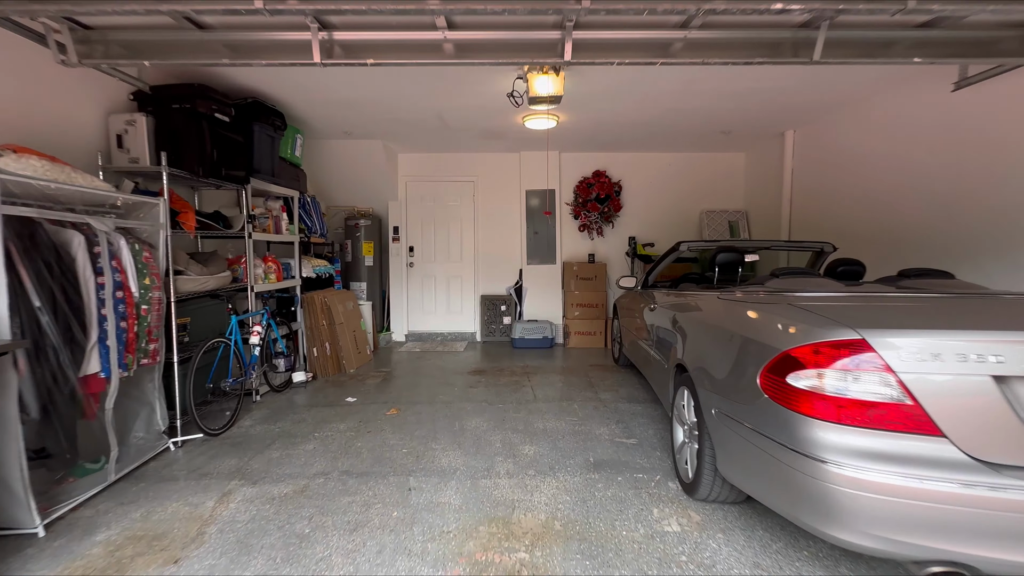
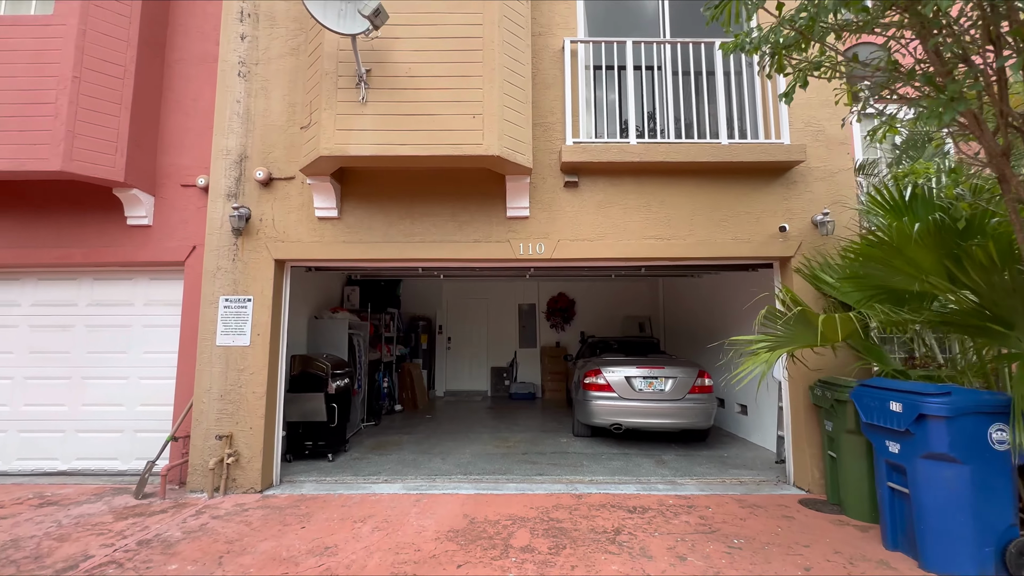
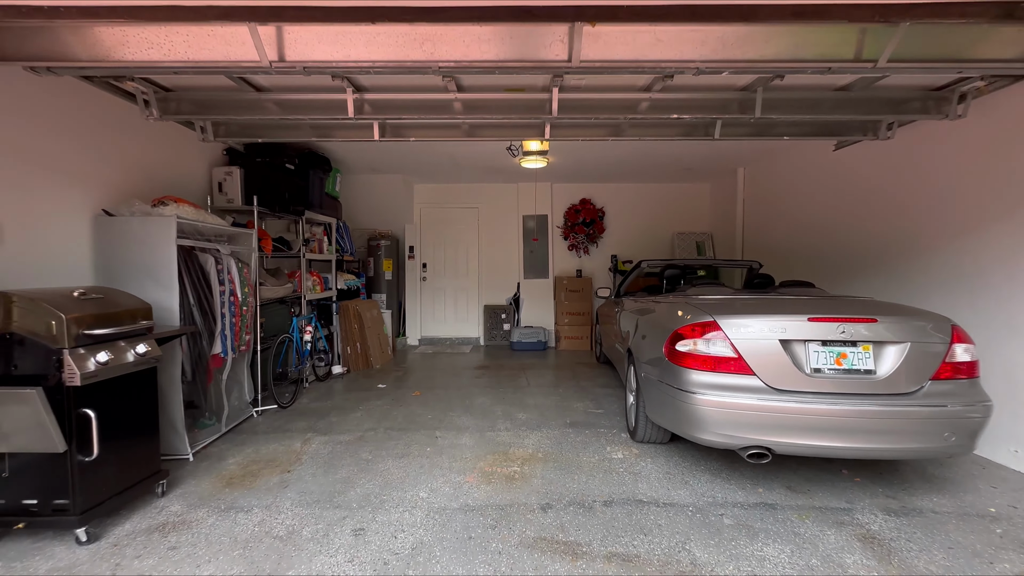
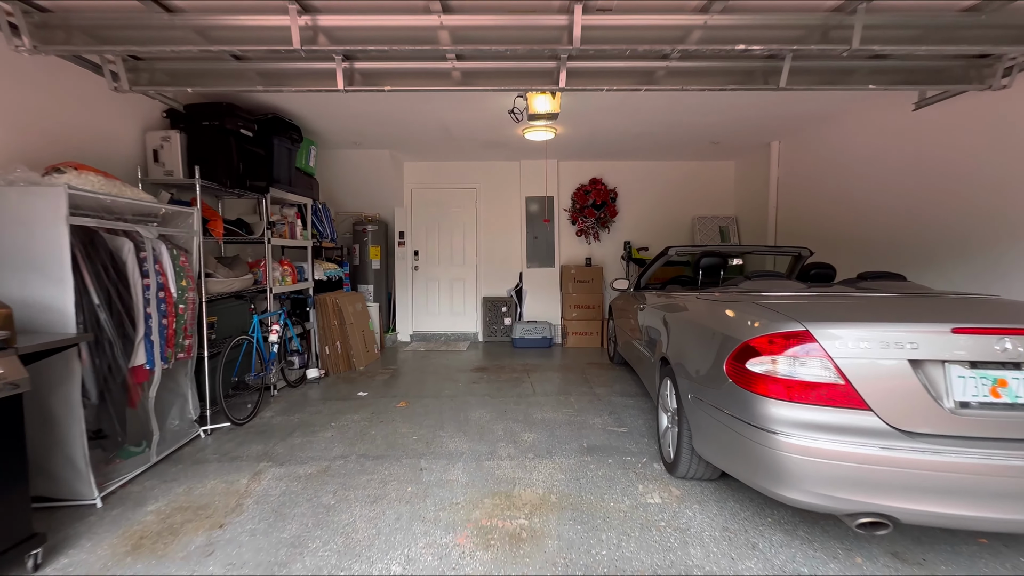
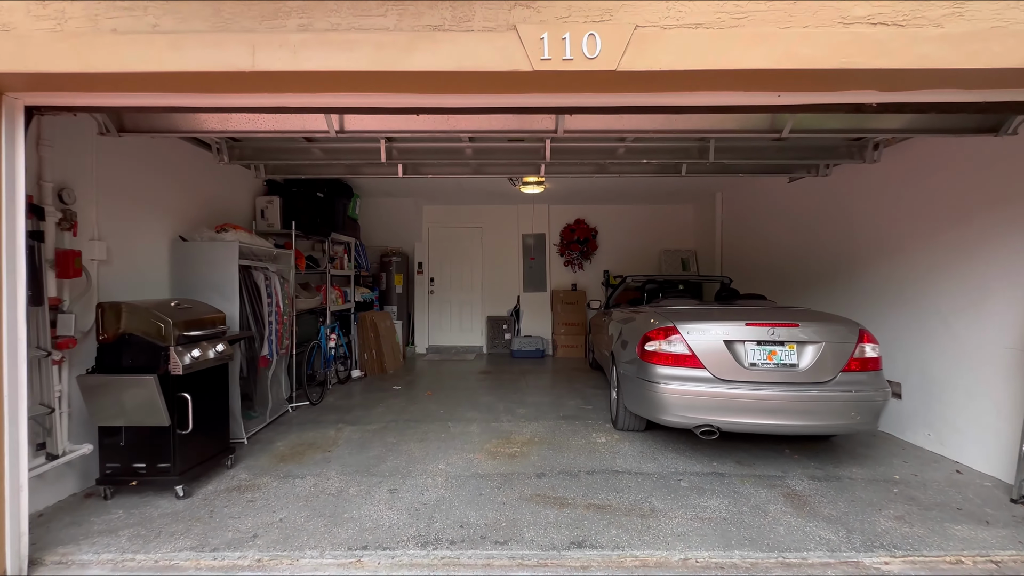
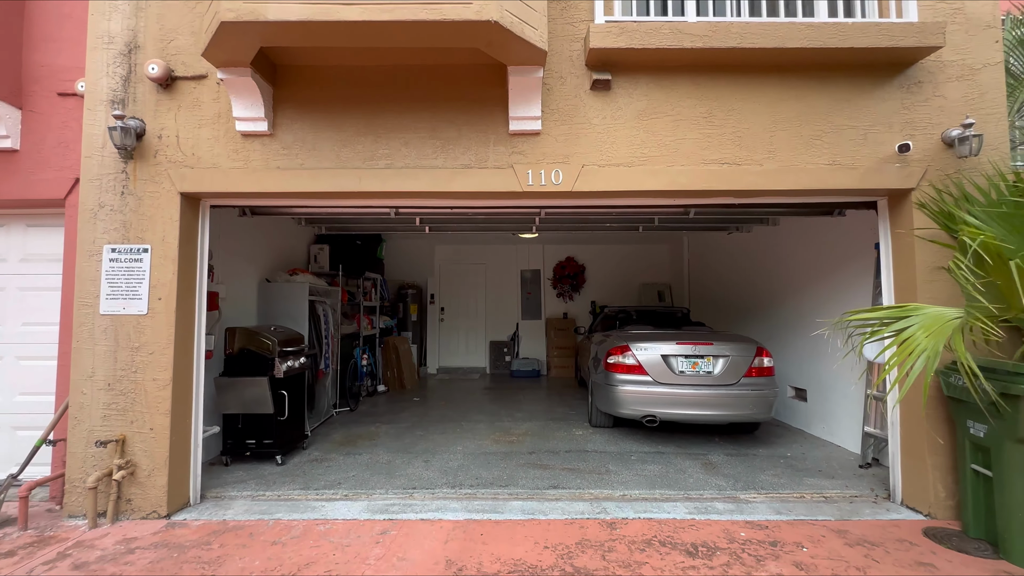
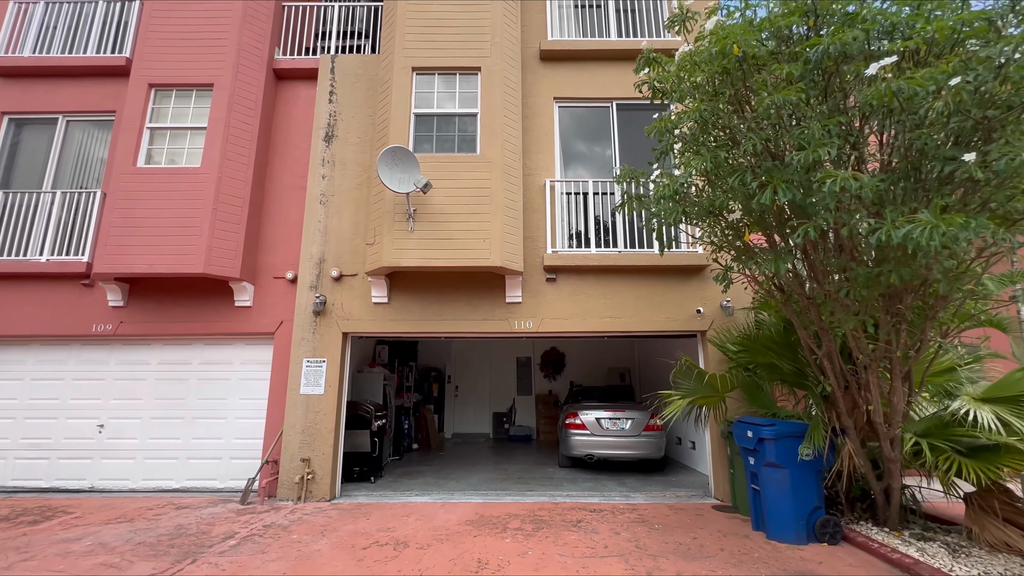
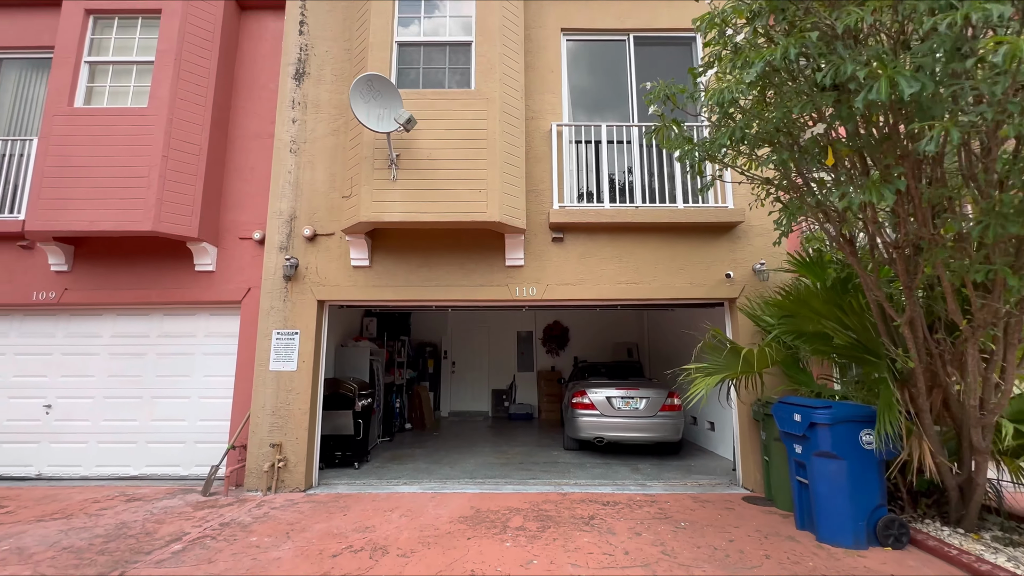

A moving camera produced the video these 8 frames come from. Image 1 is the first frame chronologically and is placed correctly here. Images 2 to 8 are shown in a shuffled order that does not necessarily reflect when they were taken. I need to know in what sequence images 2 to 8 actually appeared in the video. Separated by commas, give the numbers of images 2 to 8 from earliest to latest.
4, 3, 5, 6, 2, 8, 7
